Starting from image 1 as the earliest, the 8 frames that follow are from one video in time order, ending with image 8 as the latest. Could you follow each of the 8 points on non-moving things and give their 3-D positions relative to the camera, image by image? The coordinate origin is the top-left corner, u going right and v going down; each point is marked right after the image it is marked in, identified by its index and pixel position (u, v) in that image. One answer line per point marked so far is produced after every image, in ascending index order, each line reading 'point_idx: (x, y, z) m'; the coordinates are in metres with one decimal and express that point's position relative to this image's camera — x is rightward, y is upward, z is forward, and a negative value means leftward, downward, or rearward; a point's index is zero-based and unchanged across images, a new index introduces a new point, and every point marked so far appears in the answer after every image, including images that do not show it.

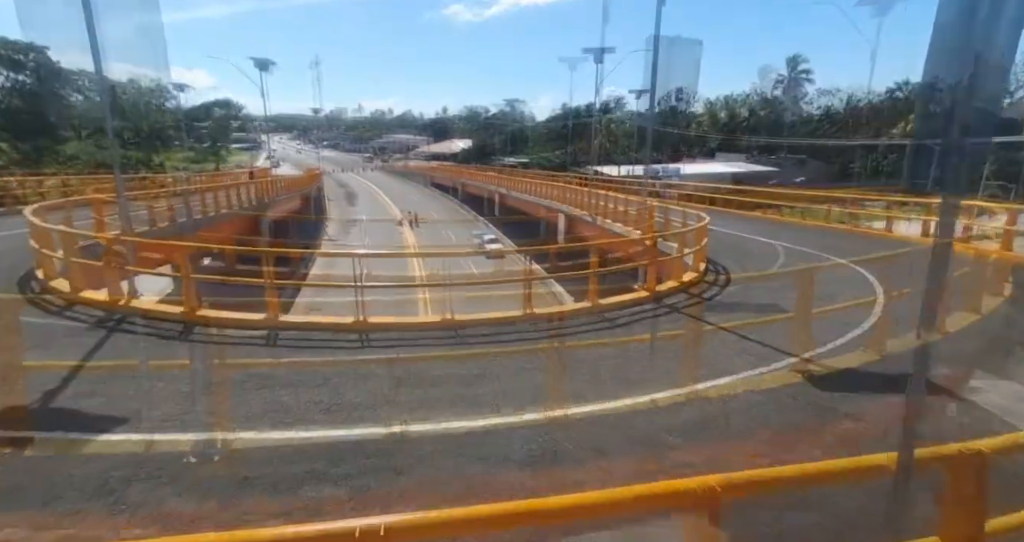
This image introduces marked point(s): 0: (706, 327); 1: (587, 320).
0: (+2.6, -0.8, +7.3) m
1: (+1.1, -0.7, +8.0) m
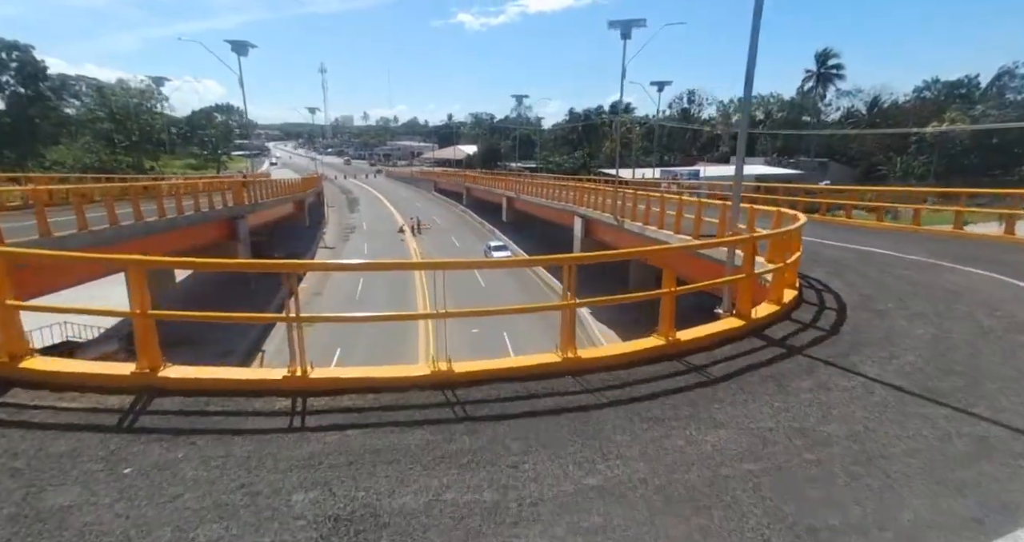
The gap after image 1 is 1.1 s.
0: (+2.8, -0.9, +4.4) m
1: (+1.4, -0.9, +5.0) m
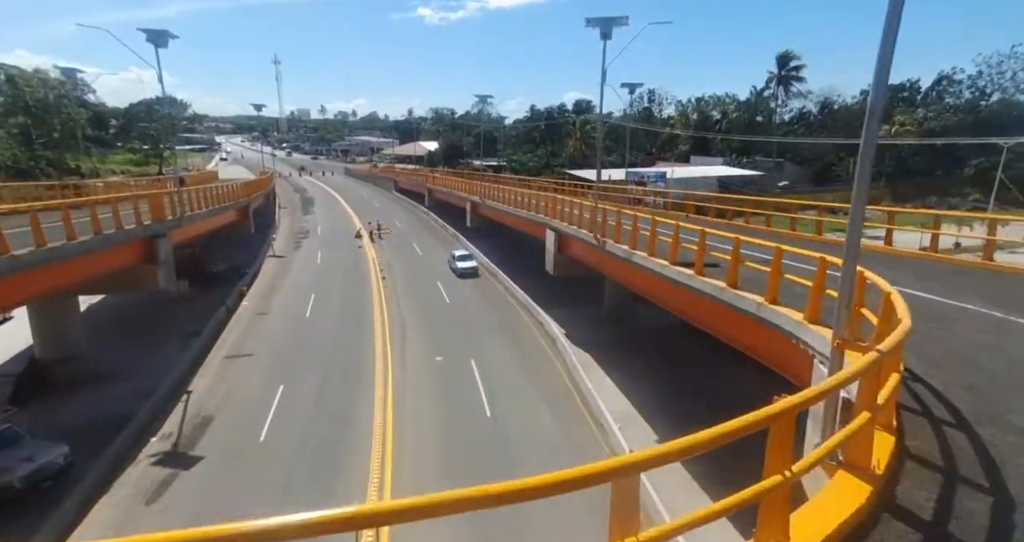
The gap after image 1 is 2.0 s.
0: (+2.9, -1.9, +2.1) m
1: (+1.4, -1.9, +2.7) m
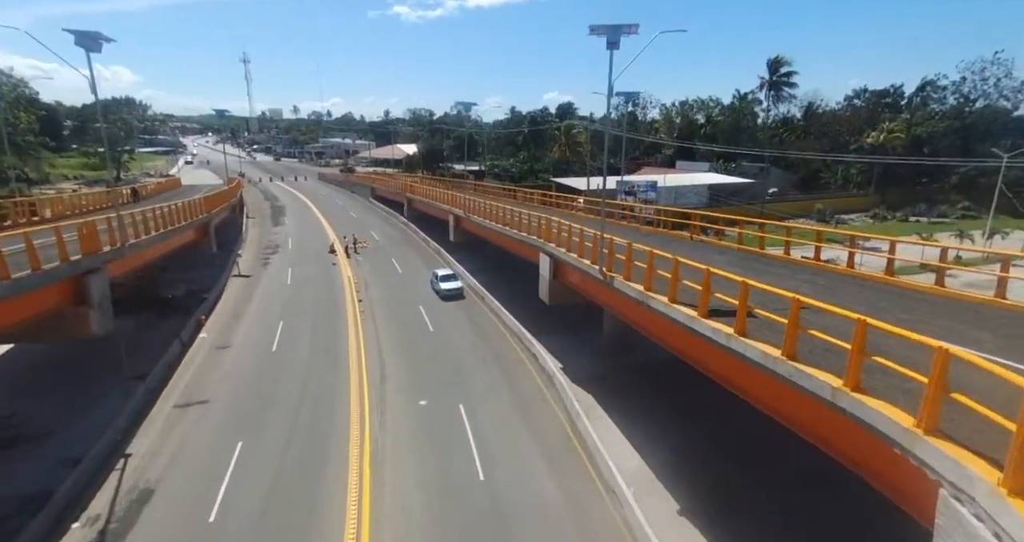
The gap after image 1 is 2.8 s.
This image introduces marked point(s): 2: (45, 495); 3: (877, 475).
0: (+3.4, -3.0, -0.2) m
1: (+1.9, -3.0, +0.3) m
2: (-12.4, -6.0, +14.8) m
3: (+5.2, -2.9, +7.8) m
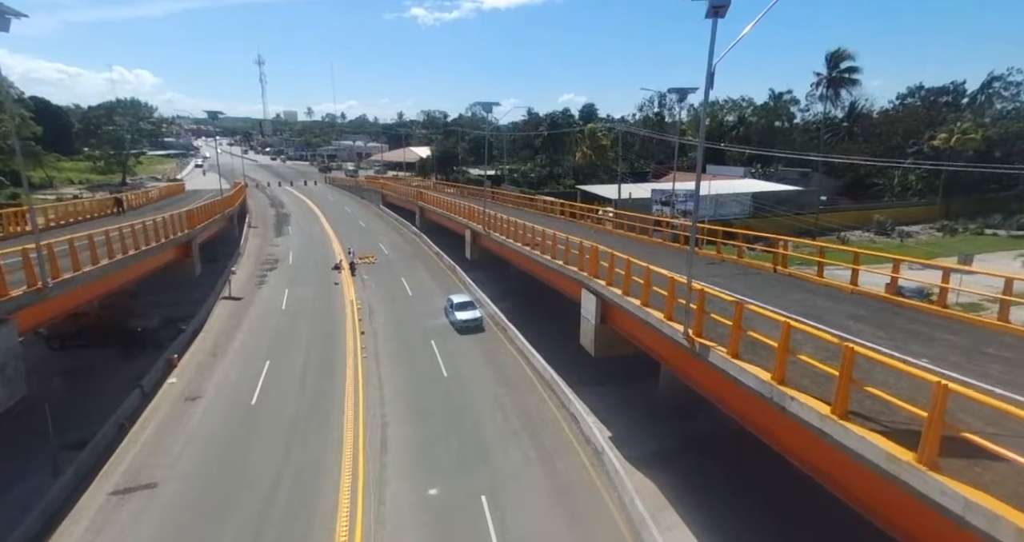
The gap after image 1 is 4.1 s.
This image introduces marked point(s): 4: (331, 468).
0: (+4.0, -4.3, -5.1) m
1: (+2.5, -4.3, -4.6) m
2: (-11.5, -7.2, +10.2) m
3: (+5.9, -4.2, +2.8) m
4: (-5.5, -6.1, +16.8) m
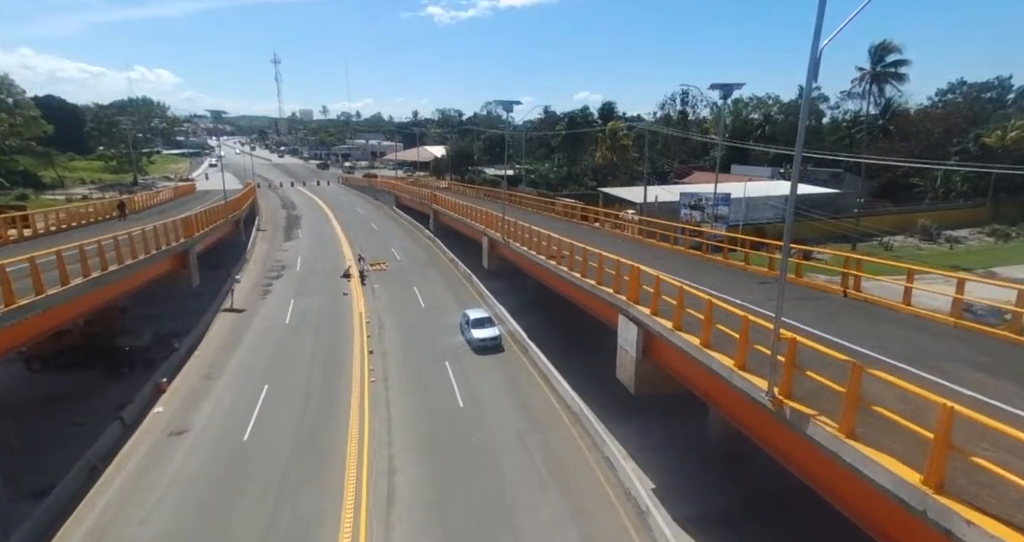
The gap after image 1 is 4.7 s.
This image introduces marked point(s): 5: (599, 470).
0: (+4.2, -5.0, -7.6) m
1: (+2.7, -5.0, -7.0) m
2: (-10.9, -7.9, +8.1) m
3: (+6.3, -4.9, +0.3) m
4: (-4.8, -6.7, +14.6) m
5: (+2.6, -5.9, +16.3) m
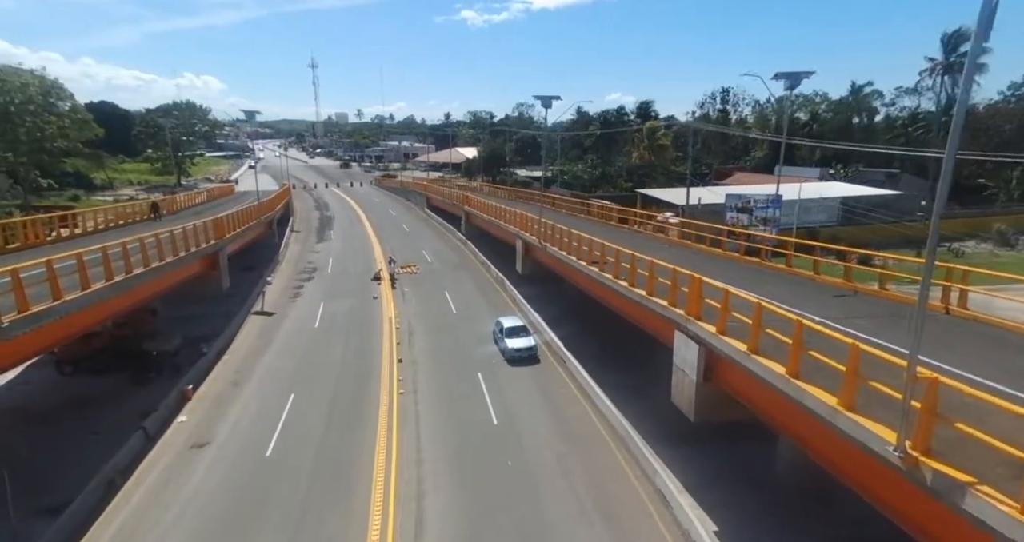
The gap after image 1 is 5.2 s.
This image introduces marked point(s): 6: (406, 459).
0: (+3.9, -5.2, -9.4) m
1: (+2.4, -5.2, -8.7) m
2: (-10.3, -8.0, +7.1) m
3: (+6.5, -5.1, -1.6) m
4: (-3.8, -6.9, +13.3) m
5: (+3.7, -6.1, +14.6) m
6: (-3.3, -5.8, +17.4) m
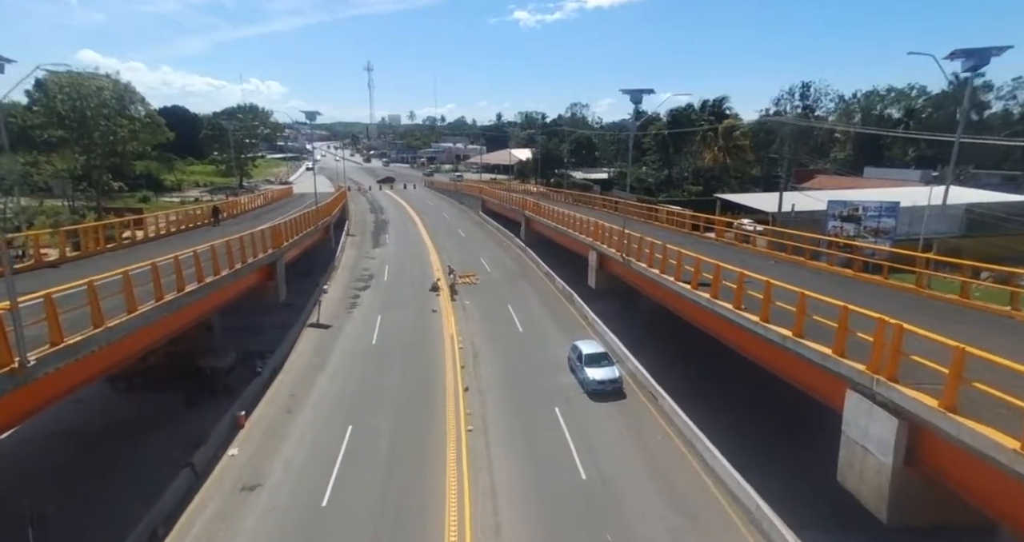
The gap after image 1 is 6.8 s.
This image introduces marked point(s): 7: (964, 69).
0: (+4.2, -5.9, -12.7) m
1: (+2.8, -5.9, -11.9) m
2: (-8.6, -8.5, +4.9) m
3: (+7.5, -5.9, -5.2) m
4: (-1.6, -7.5, +10.5) m
5: (+6.0, -6.9, +11.1) m
6: (-0.7, -6.5, +14.6) m
7: (+12.1, +5.4, +14.8) m
